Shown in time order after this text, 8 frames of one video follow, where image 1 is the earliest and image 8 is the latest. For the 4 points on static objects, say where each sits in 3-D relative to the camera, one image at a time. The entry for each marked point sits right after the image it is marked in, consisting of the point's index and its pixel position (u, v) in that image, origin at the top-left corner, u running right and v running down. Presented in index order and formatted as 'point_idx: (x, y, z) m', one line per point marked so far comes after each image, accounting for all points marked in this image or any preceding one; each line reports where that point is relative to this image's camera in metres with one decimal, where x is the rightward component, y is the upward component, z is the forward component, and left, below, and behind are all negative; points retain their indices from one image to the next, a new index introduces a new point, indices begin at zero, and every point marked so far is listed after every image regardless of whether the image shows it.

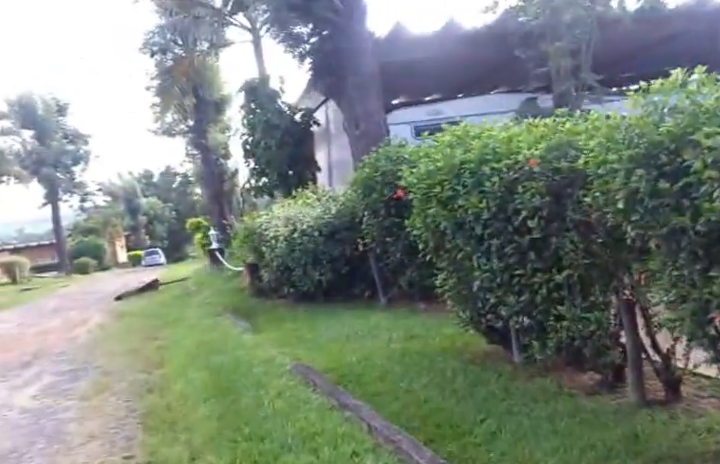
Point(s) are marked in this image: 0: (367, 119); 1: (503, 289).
0: (+0.1, +1.4, +9.1) m
1: (+1.0, -0.4, +5.3) m
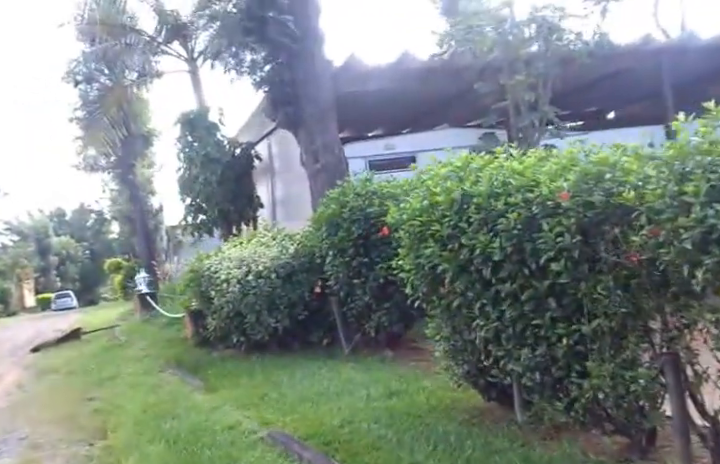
0: (-0.4, +0.9, +8.4) m
1: (+1.0, -0.7, +4.6) m
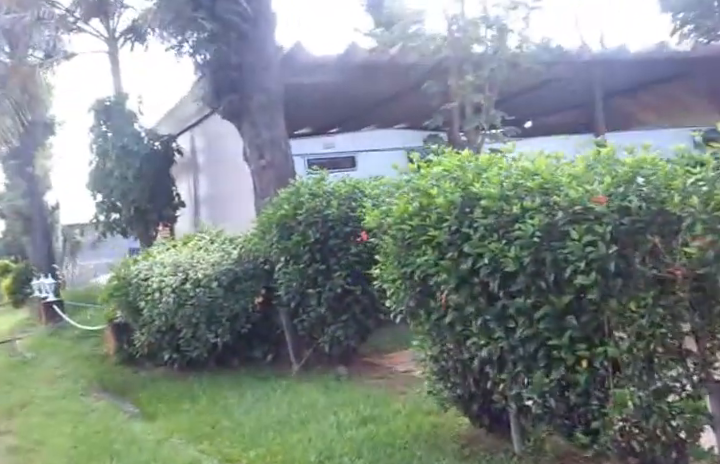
0: (-0.9, +0.9, +7.6) m
1: (+0.9, -0.7, +4.1) m
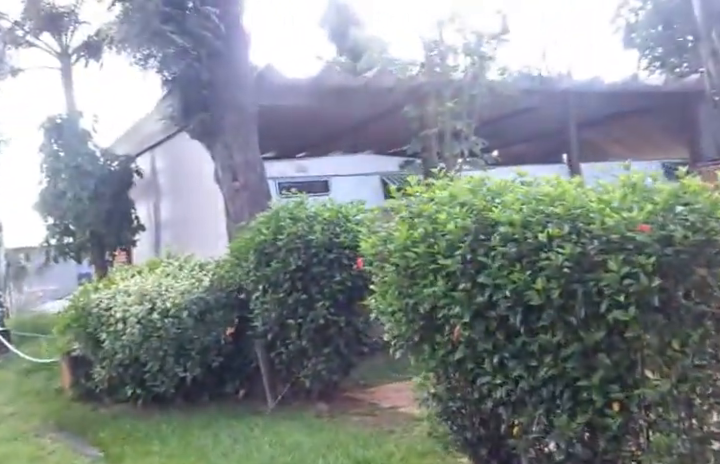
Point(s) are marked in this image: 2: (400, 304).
0: (-1.1, +0.6, +7.2) m
1: (+0.9, -0.9, +3.7) m
2: (+0.2, -0.4, +4.3) m
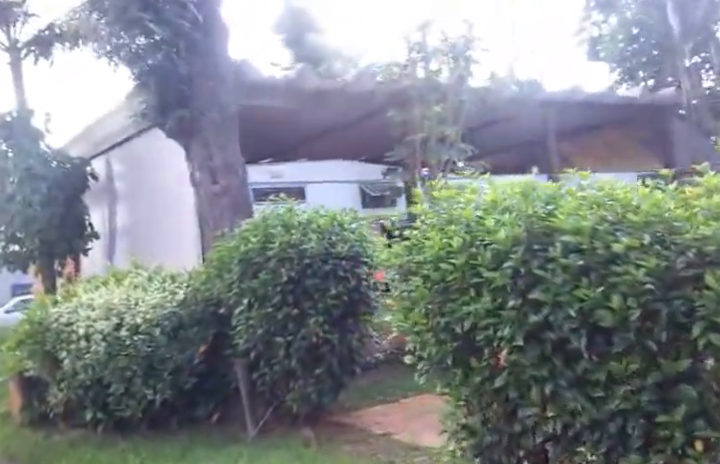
0: (-1.2, +0.5, +6.6) m
1: (+1.1, -0.9, +3.2) m
2: (+0.4, -0.5, +3.8) m
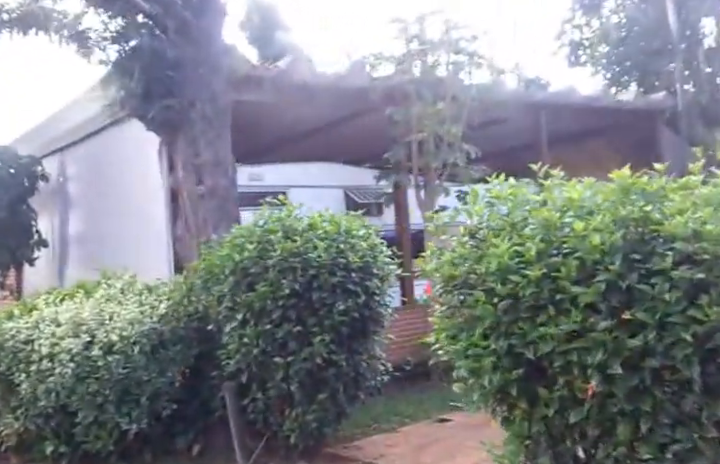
0: (-1.2, +0.5, +5.9) m
1: (+1.3, -1.0, +2.7) m
2: (+0.6, -0.5, +3.2) m
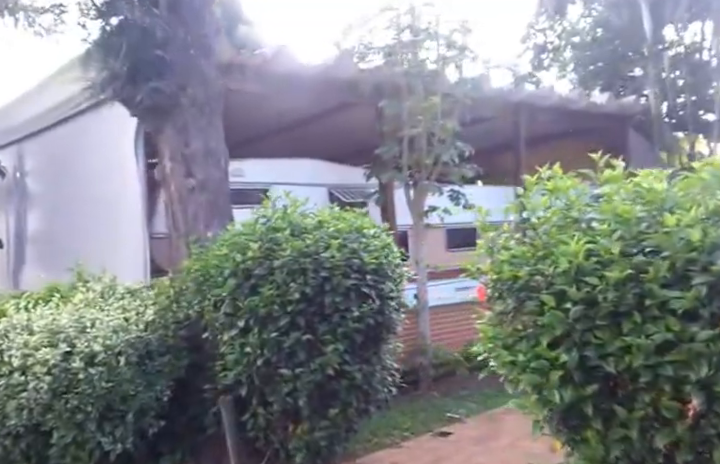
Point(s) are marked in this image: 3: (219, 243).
0: (-1.1, +0.5, +5.3) m
1: (+1.6, -1.0, +2.4) m
2: (+0.8, -0.5, +2.8) m
3: (-0.9, -0.1, +4.7) m
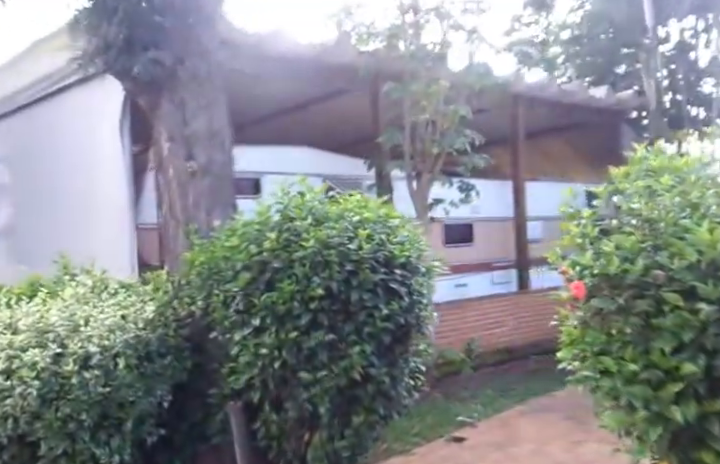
0: (-1.0, +0.6, +4.9) m
1: (+1.8, -0.9, +2.1) m
2: (+1.0, -0.4, +2.5) m
3: (-0.8, 0.0, +4.2) m
